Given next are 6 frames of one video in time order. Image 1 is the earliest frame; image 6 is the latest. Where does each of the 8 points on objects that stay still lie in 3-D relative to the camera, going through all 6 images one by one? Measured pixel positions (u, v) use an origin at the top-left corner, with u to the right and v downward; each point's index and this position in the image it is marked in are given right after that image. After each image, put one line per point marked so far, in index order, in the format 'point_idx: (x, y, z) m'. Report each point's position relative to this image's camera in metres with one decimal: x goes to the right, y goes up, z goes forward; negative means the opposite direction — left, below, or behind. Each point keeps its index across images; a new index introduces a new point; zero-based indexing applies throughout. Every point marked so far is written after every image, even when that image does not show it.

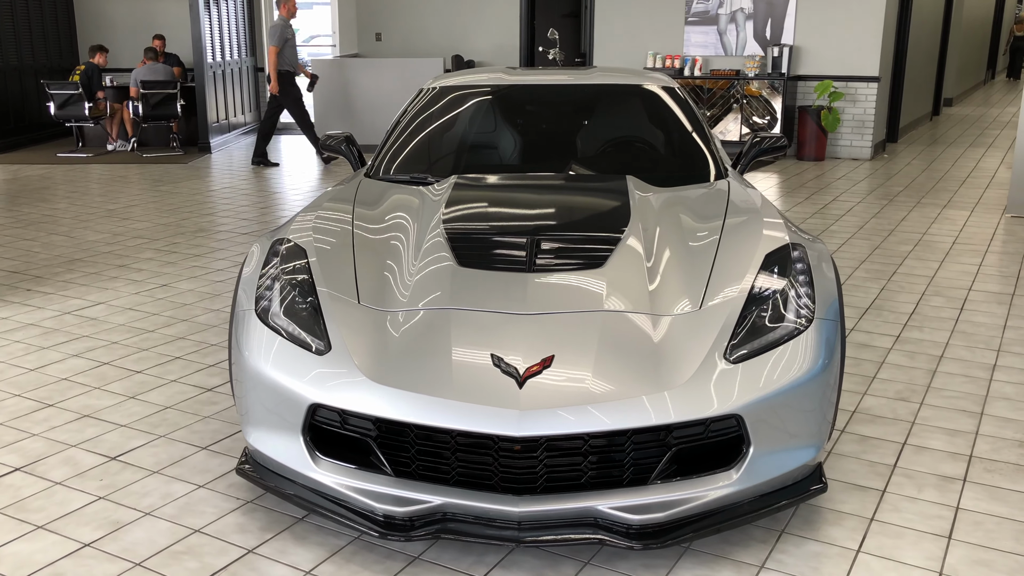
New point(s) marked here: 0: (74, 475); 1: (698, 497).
0: (-1.2, -0.5, +2.6) m
1: (+0.4, -0.5, +2.1) m
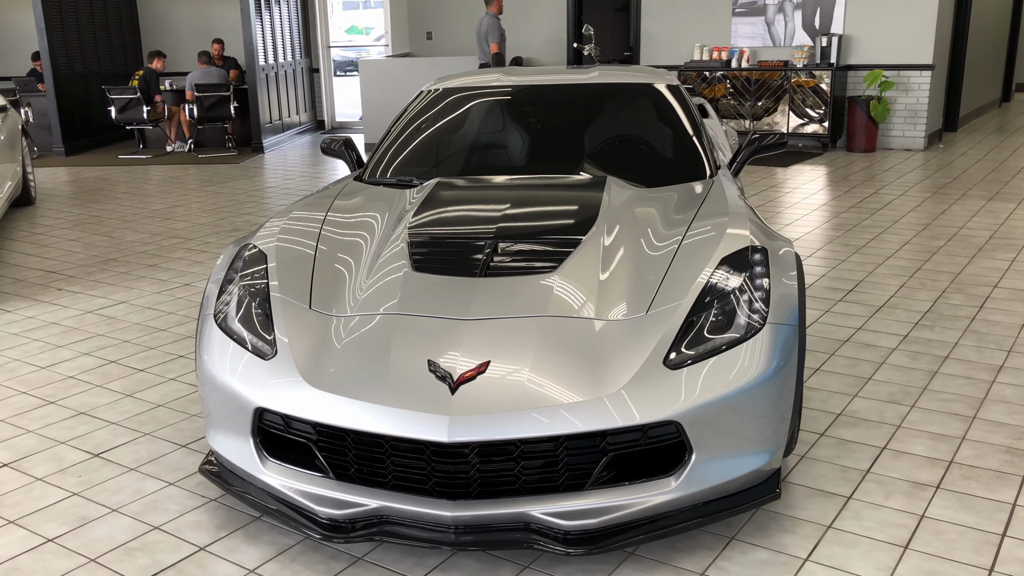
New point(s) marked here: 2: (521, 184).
0: (-1.3, -0.5, +2.7) m
1: (+0.3, -0.5, +2.0) m
2: (0.0, +0.4, +3.2) m
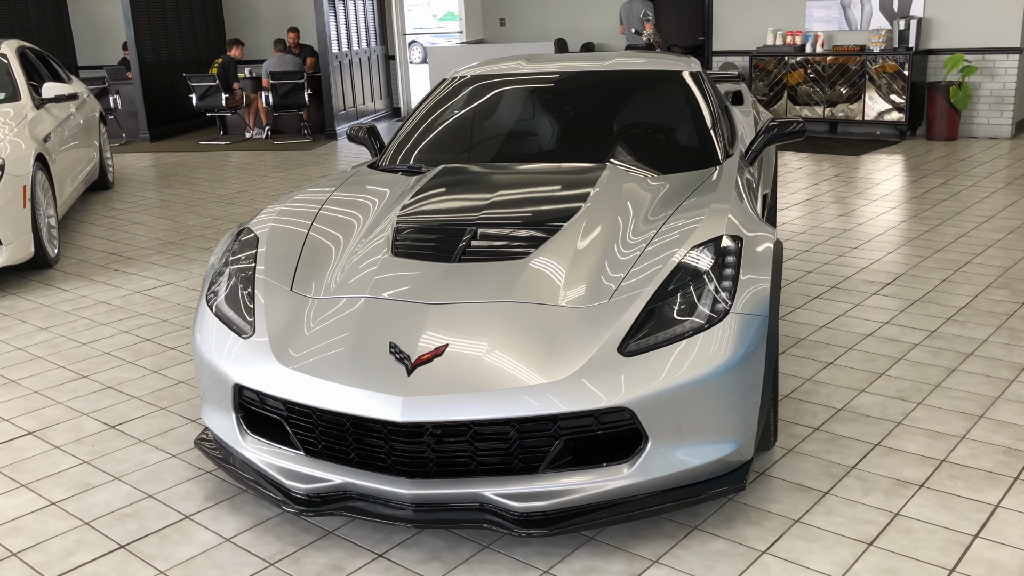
0: (-1.4, -0.5, +2.9) m
1: (+0.2, -0.5, +2.1) m
2: (0.0, +0.4, +3.2) m
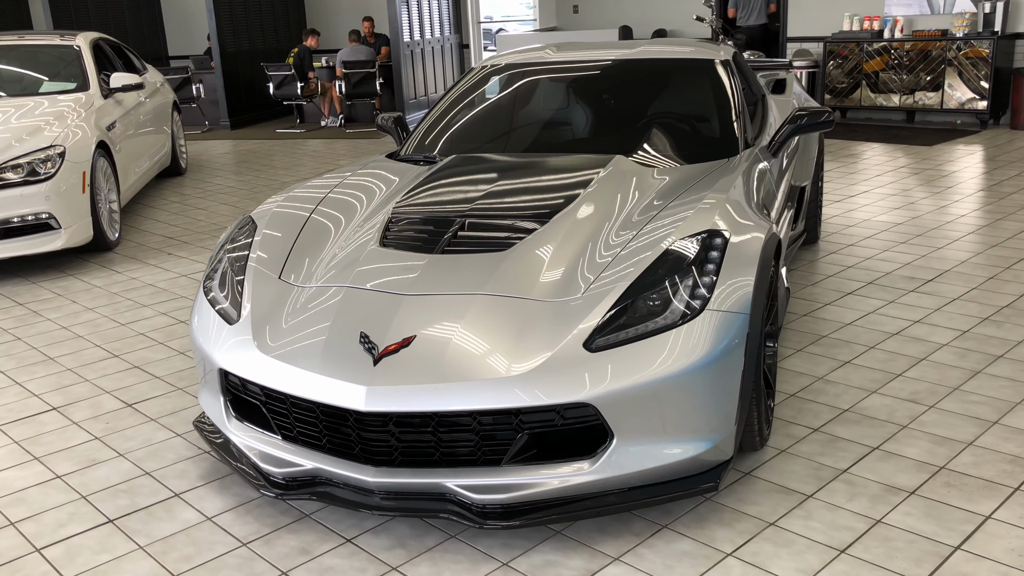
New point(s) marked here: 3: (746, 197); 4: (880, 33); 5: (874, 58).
0: (-1.4, -0.4, +3.0) m
1: (+0.1, -0.4, +2.1) m
2: (0.0, +0.4, +3.2) m
3: (+0.7, +0.3, +2.8) m
4: (+4.1, +2.8, +10.2) m
5: (+4.0, +2.5, +10.1) m
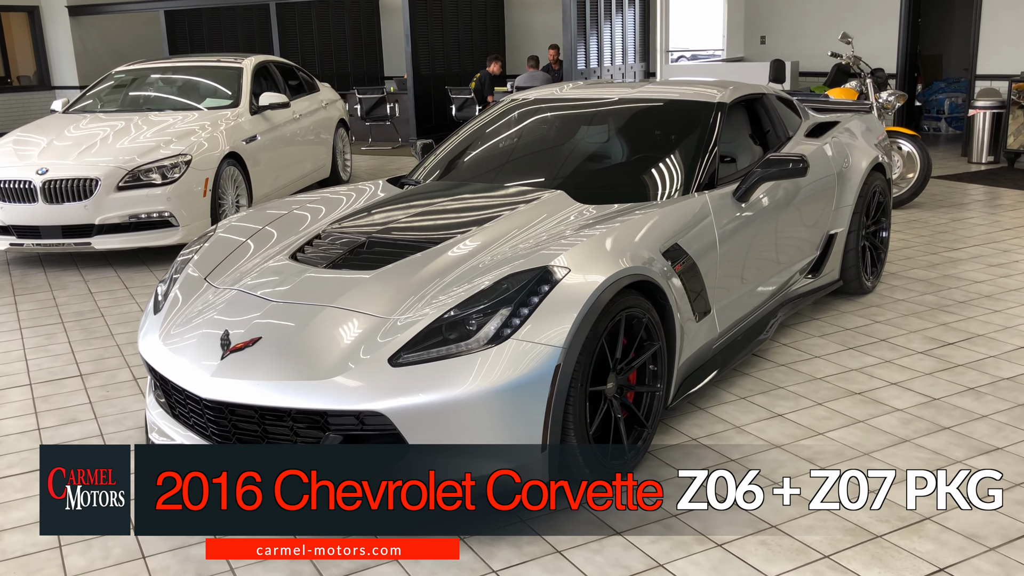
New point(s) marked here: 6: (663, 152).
0: (-1.6, -0.4, +3.5) m
1: (-0.4, -0.5, +2.3) m
2: (-0.1, +0.4, +3.4) m
3: (+0.4, +0.1, +2.8) m
4: (+5.7, +2.1, +9.2) m
5: (+5.6, +1.9, +9.2) m
6: (+0.6, +0.5, +3.5) m
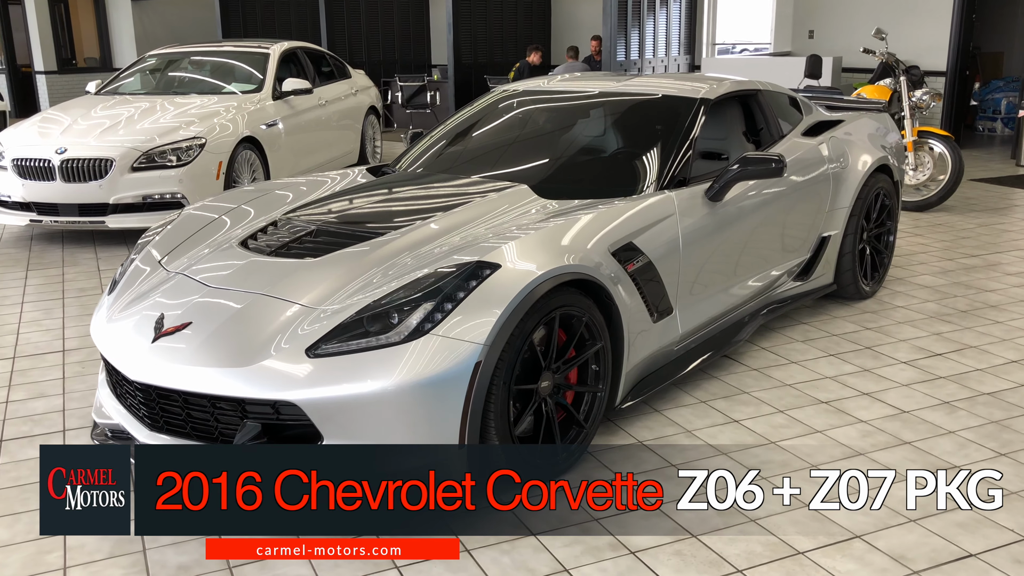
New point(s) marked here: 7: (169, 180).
0: (-1.7, -0.3, +3.6) m
1: (-0.6, -0.5, +2.3) m
2: (-0.2, +0.4, +3.4) m
3: (+0.3, +0.1, +2.8) m
4: (+6.0, +2.0, +8.8) m
5: (+5.8, +1.8, +8.7) m
6: (+0.5, +0.5, +3.5) m
7: (-2.1, +0.7, +5.8) m
